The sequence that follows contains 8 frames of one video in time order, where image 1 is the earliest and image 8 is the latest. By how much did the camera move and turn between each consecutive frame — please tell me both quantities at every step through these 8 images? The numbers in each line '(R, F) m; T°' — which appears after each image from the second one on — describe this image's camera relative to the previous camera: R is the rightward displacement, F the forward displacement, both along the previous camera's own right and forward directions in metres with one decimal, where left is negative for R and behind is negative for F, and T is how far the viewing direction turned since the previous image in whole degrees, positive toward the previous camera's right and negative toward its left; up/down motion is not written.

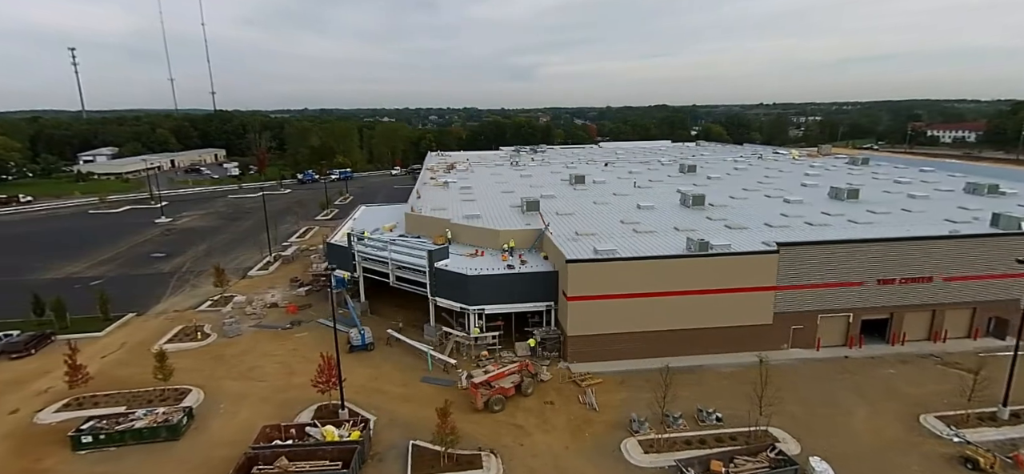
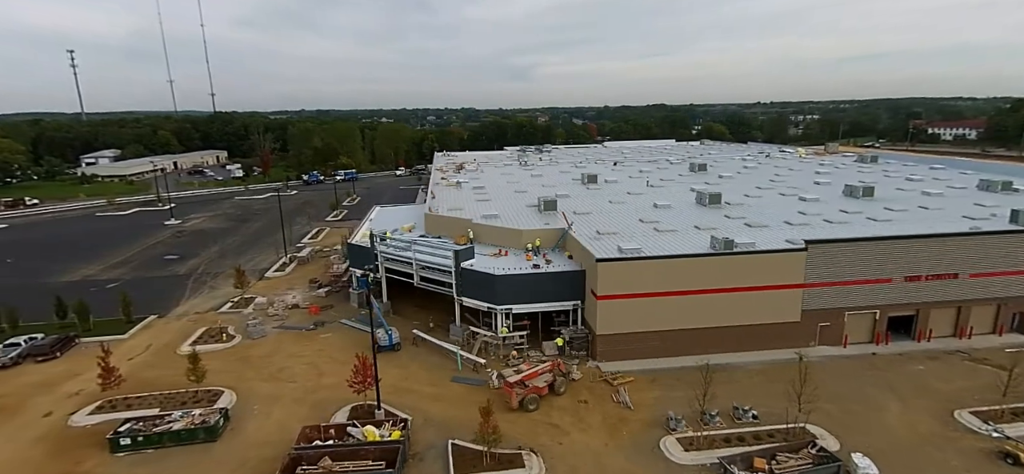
(-1.5, 0.0) m; 0°
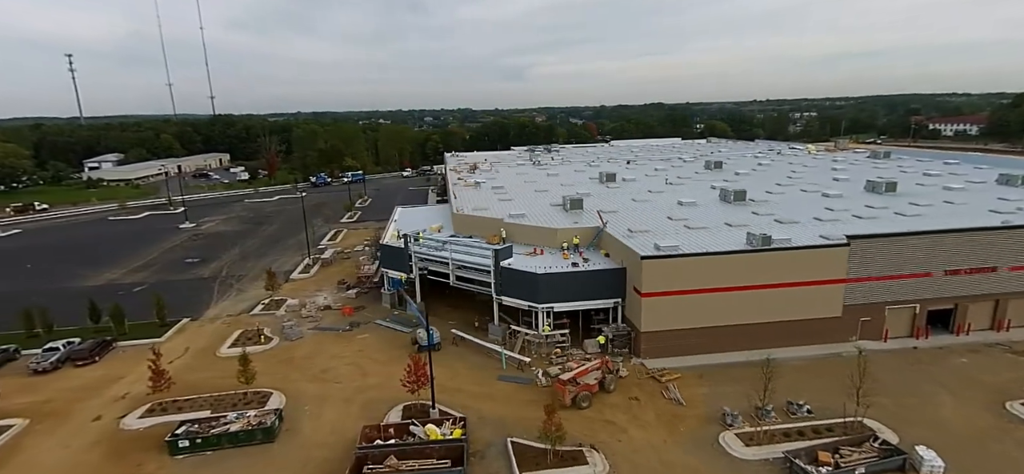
(-2.3, 0.0) m; 0°
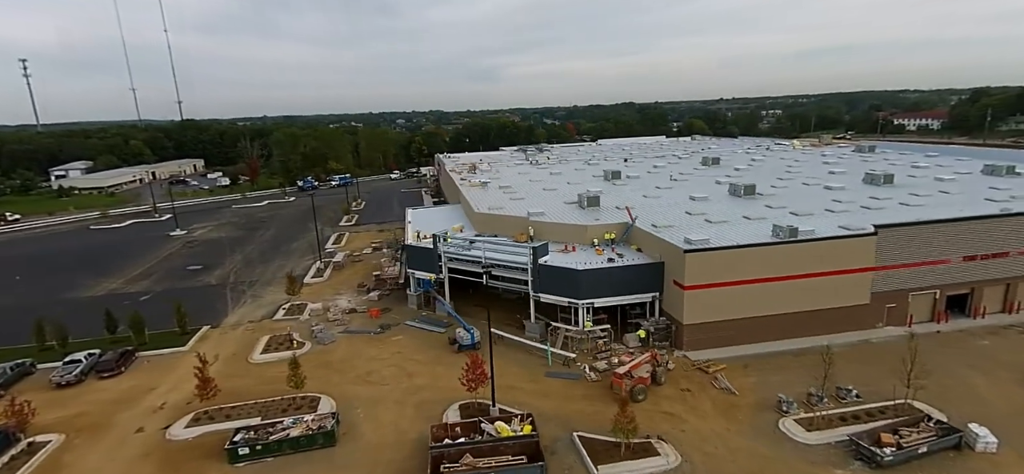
(-3.4, 0.0) m; +3°
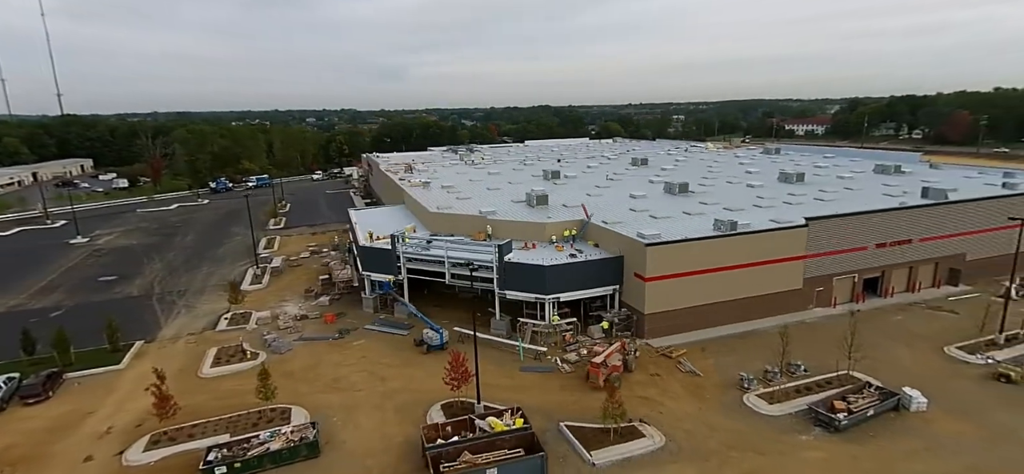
(-2.6, -0.1) m; +9°
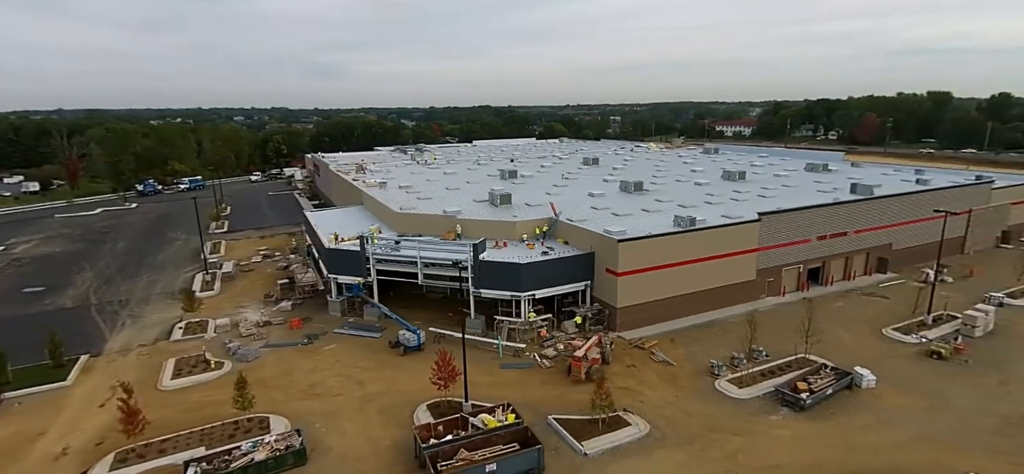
(-1.8, -0.2) m; +6°
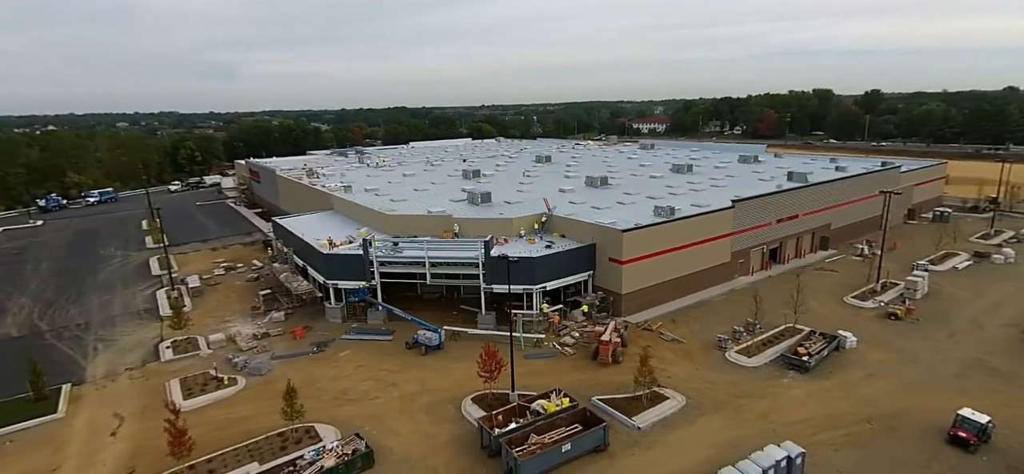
(-5.1, -0.4) m; +9°
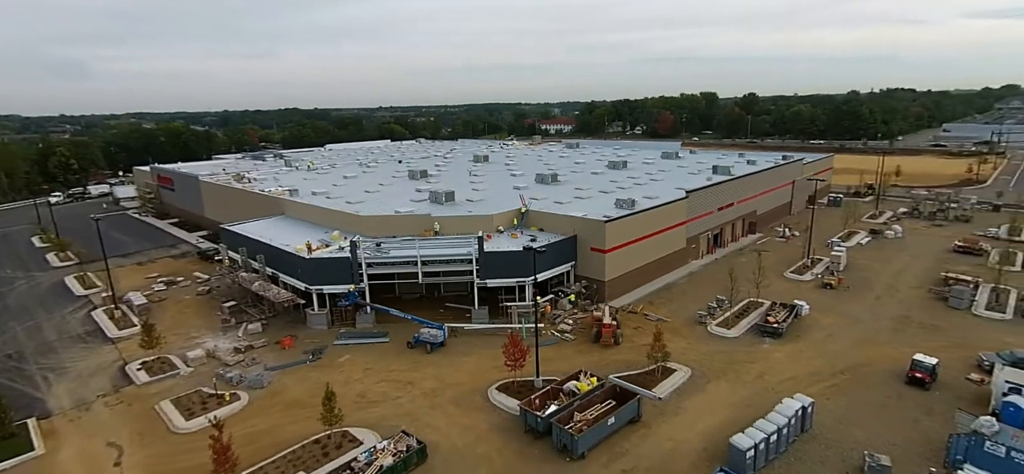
(-5.1, -0.4) m; +11°
